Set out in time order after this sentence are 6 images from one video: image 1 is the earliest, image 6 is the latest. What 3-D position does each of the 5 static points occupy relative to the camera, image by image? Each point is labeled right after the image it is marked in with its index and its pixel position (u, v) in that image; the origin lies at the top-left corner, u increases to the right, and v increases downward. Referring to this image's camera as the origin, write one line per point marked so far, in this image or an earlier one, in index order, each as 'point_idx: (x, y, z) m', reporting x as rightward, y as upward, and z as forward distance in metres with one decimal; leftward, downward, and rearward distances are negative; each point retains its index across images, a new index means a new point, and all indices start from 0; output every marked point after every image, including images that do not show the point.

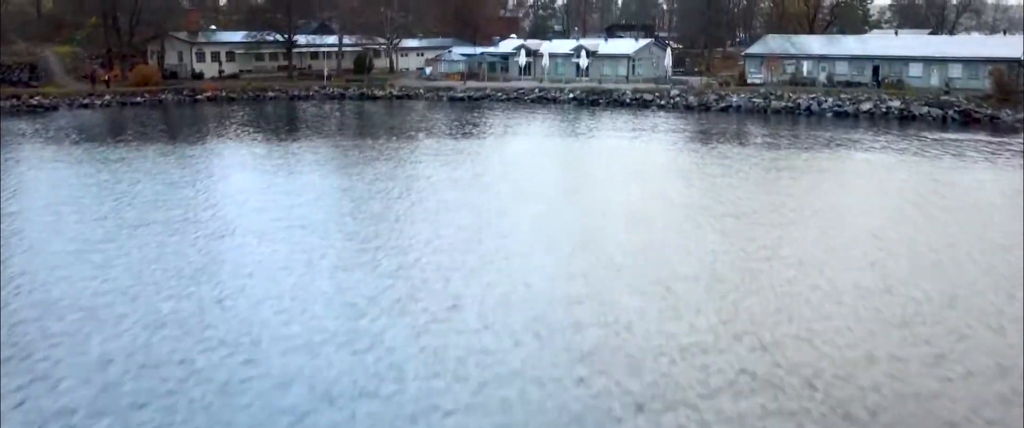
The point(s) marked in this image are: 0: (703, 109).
0: (+2.0, +1.1, +11.3) m
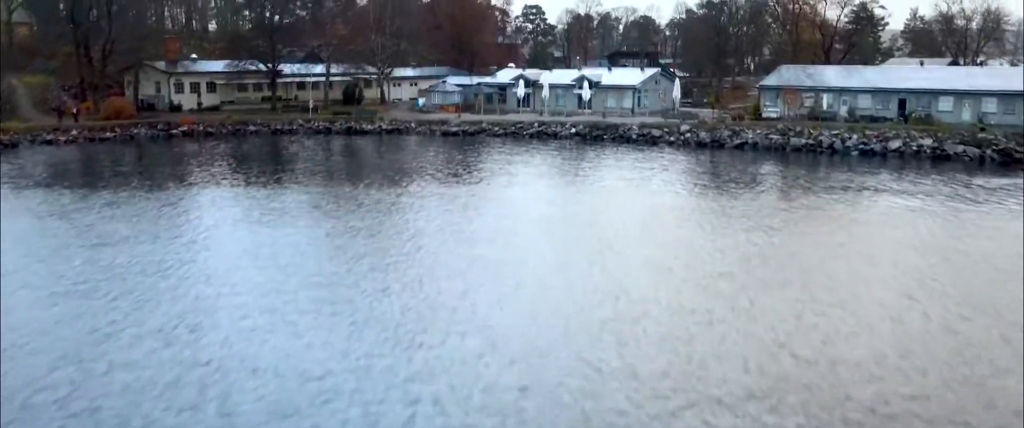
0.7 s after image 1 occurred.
0: (+2.0, +0.6, +10.4) m
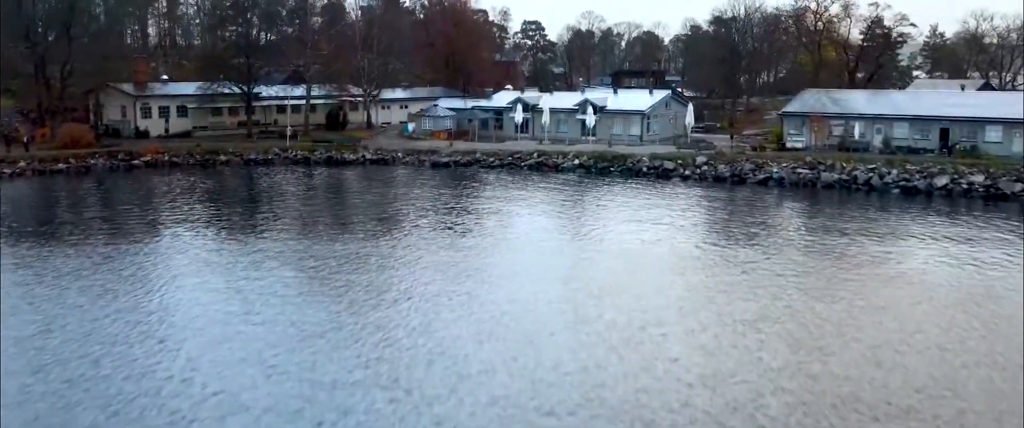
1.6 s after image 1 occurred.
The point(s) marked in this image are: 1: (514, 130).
0: (+2.0, +0.3, +9.3) m
1: (0.0, +1.0, +12.3) m
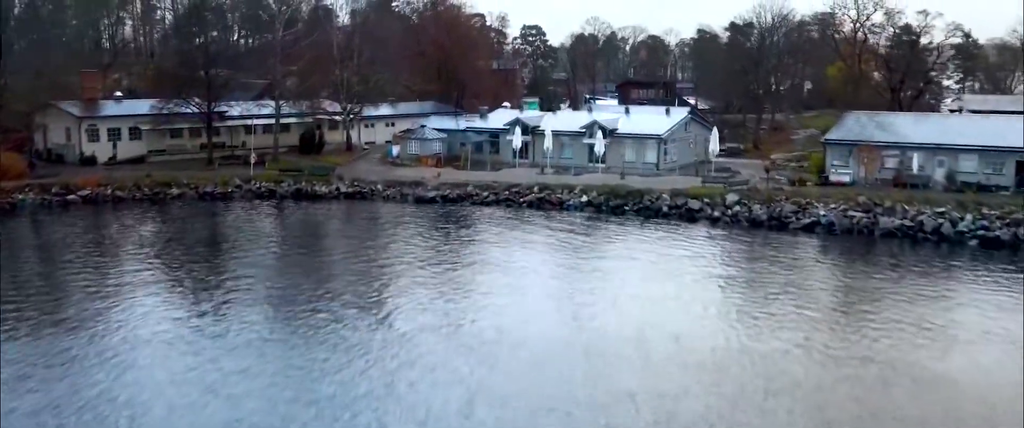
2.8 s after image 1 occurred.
0: (+1.9, -0.1, +7.8) m
1: (0.0, +0.6, +10.8) m
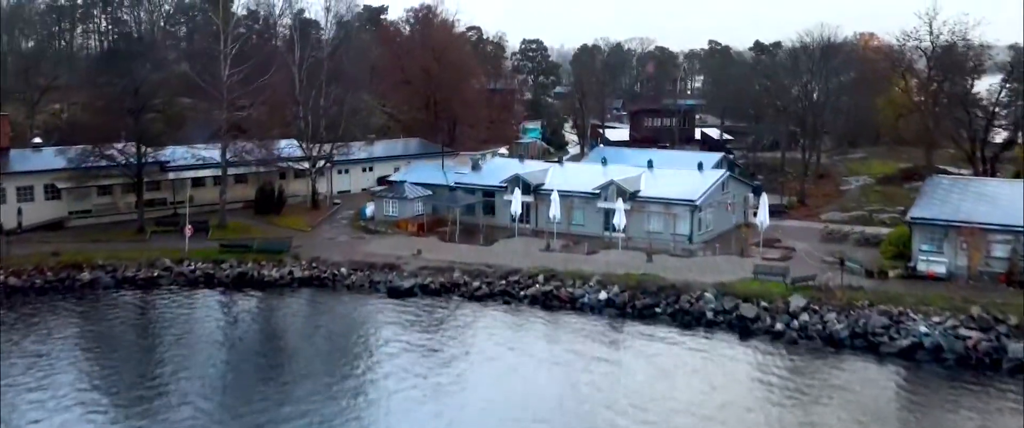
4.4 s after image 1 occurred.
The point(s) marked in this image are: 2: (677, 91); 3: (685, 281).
0: (+1.9, -0.7, +5.9) m
1: (0.0, 0.0, +8.9) m
2: (+3.1, +2.3, +20.0) m
3: (+1.1, -0.4, +6.8) m
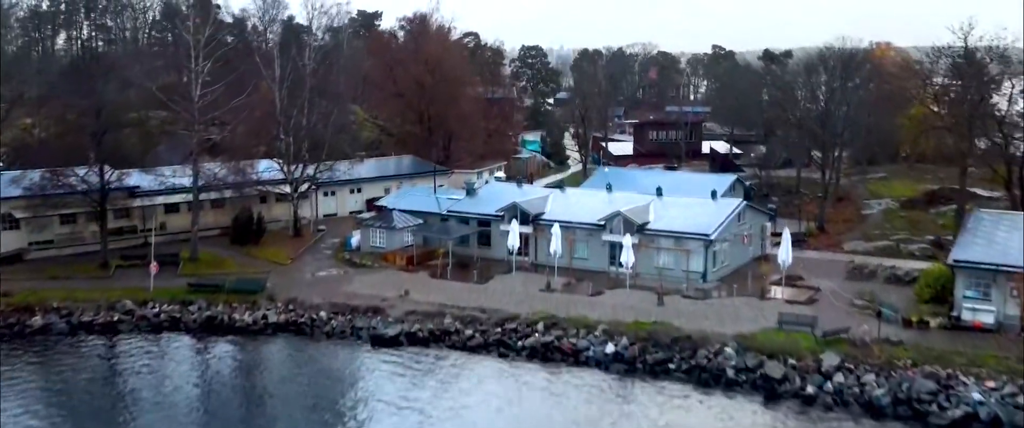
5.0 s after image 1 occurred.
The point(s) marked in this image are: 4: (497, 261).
0: (+1.9, -1.0, +5.2) m
1: (0.0, -0.3, +8.2) m
2: (+3.1, +2.1, +19.3) m
3: (+1.1, -0.7, +6.1) m
4: (-0.1, -0.4, +8.2) m
